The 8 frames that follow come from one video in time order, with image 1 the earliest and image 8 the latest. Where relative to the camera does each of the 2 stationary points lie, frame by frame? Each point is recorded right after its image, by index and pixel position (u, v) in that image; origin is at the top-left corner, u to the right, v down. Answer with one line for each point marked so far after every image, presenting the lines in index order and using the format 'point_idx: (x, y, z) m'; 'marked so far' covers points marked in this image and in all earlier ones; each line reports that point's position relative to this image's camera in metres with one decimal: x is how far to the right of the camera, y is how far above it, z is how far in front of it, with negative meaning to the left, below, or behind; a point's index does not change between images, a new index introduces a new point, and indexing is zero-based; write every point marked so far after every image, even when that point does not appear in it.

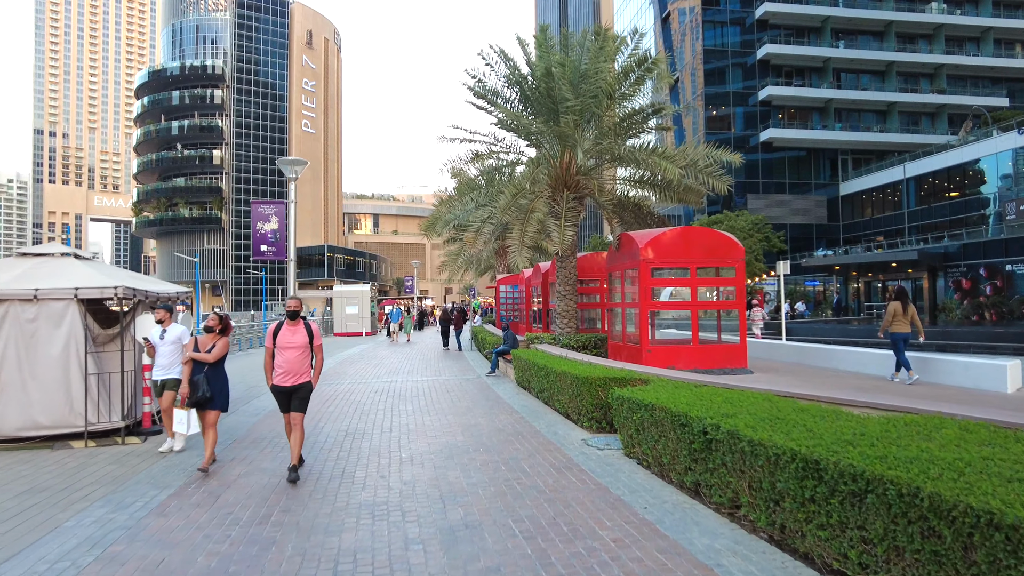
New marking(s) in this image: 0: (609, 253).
0: (+2.0, +0.7, +13.0) m
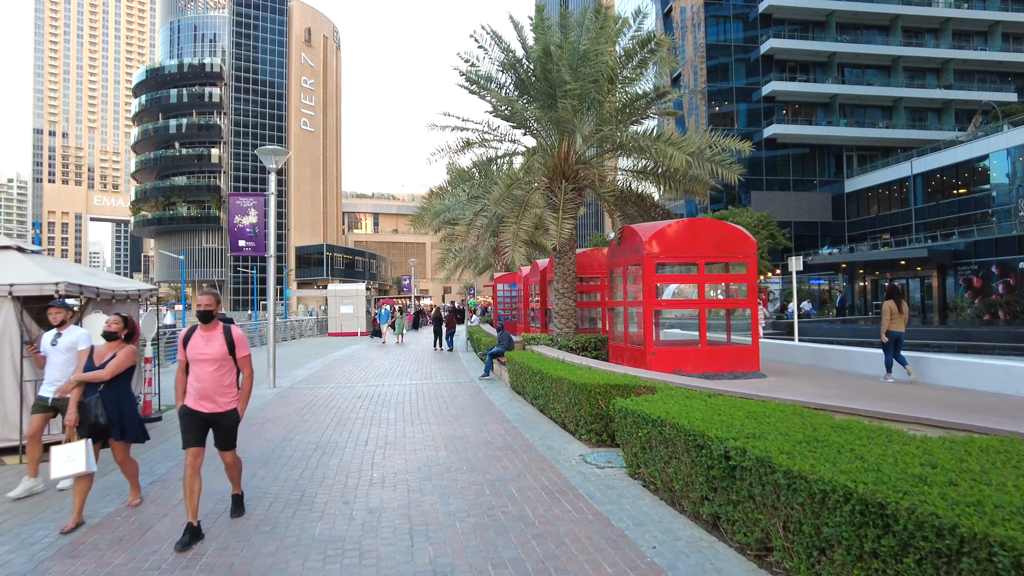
0: (+1.9, +0.7, +12.2) m
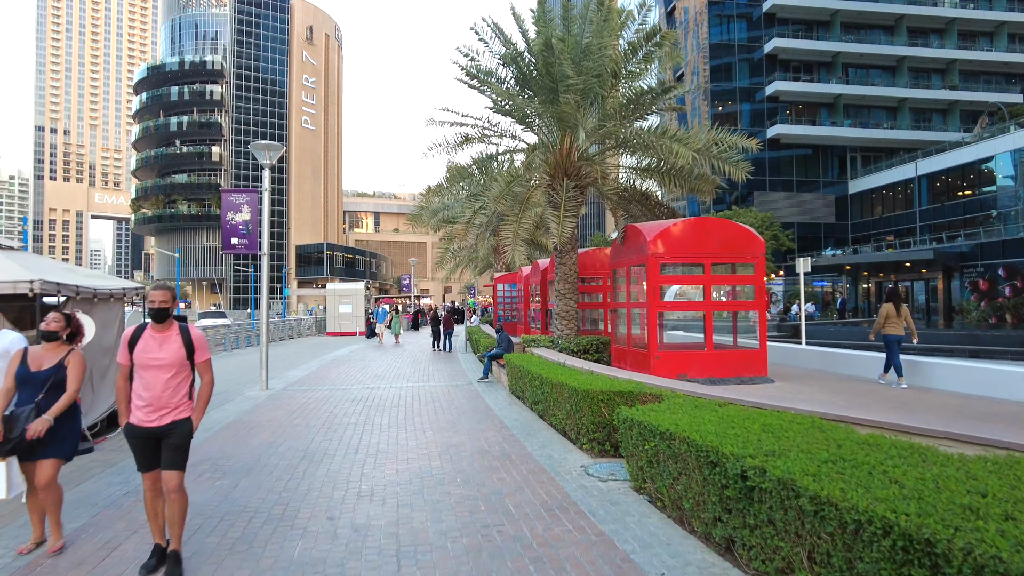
0: (+1.8, +0.7, +11.8) m
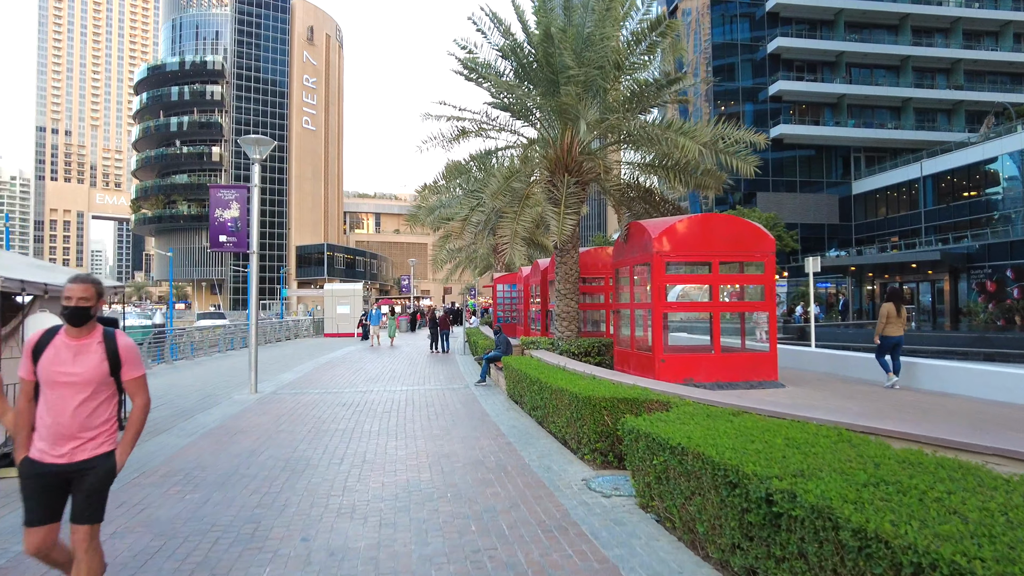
0: (+1.8, +0.7, +11.4) m
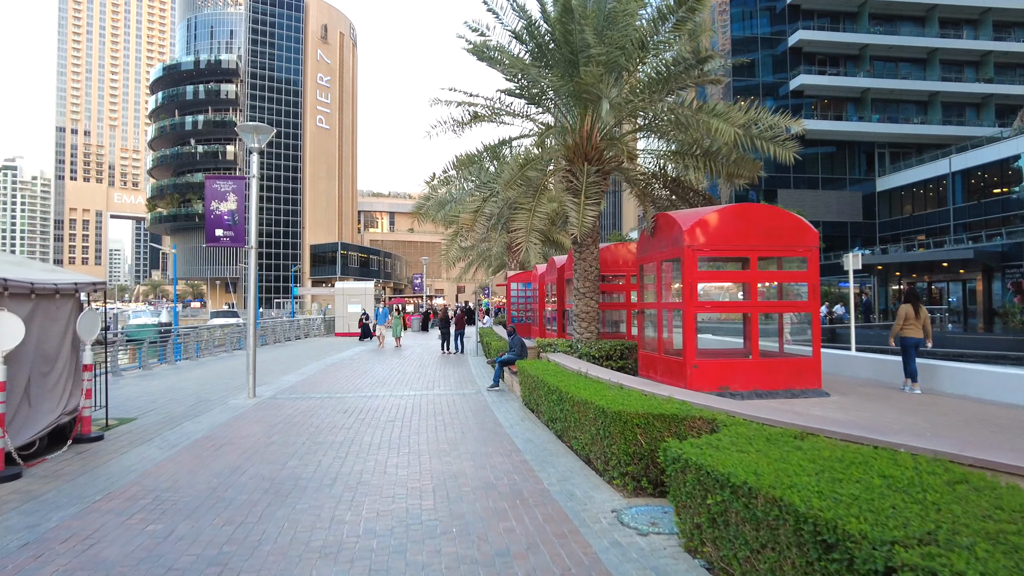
0: (+2.1, +0.8, +10.5) m
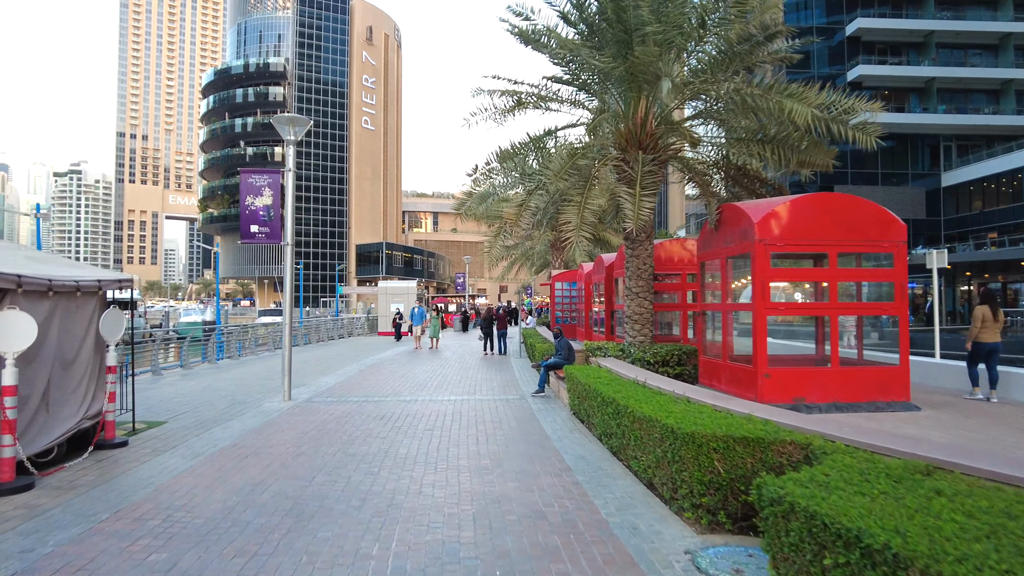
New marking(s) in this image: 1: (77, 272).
0: (+2.8, +0.8, +9.6) m
1: (-4.7, +0.2, +7.0) m
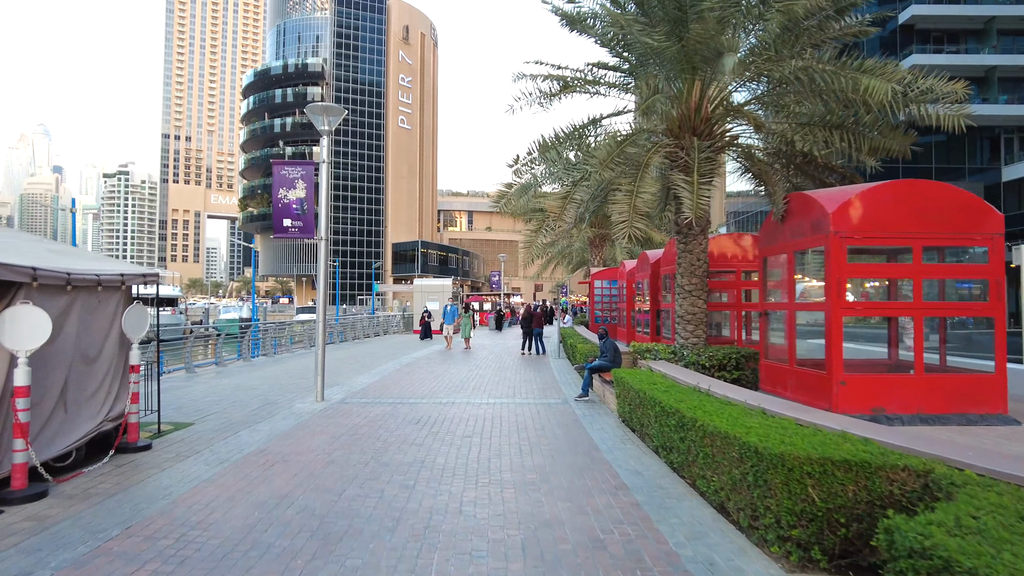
0: (+3.4, +0.8, +8.8) m
1: (-4.2, +0.2, +6.6) m
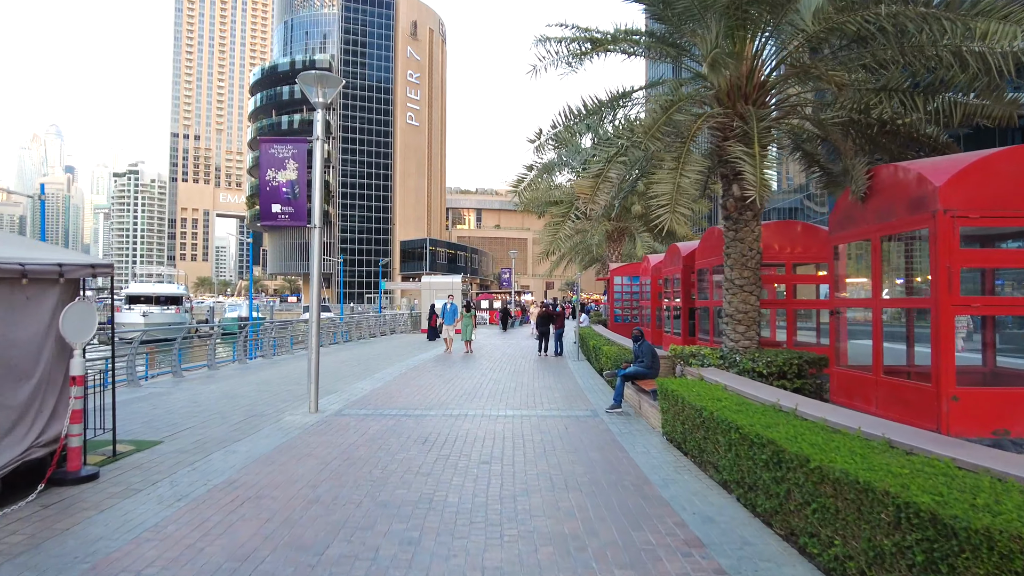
0: (+3.7, +0.9, +7.4) m
1: (-4.0, +0.3, +5.4) m
